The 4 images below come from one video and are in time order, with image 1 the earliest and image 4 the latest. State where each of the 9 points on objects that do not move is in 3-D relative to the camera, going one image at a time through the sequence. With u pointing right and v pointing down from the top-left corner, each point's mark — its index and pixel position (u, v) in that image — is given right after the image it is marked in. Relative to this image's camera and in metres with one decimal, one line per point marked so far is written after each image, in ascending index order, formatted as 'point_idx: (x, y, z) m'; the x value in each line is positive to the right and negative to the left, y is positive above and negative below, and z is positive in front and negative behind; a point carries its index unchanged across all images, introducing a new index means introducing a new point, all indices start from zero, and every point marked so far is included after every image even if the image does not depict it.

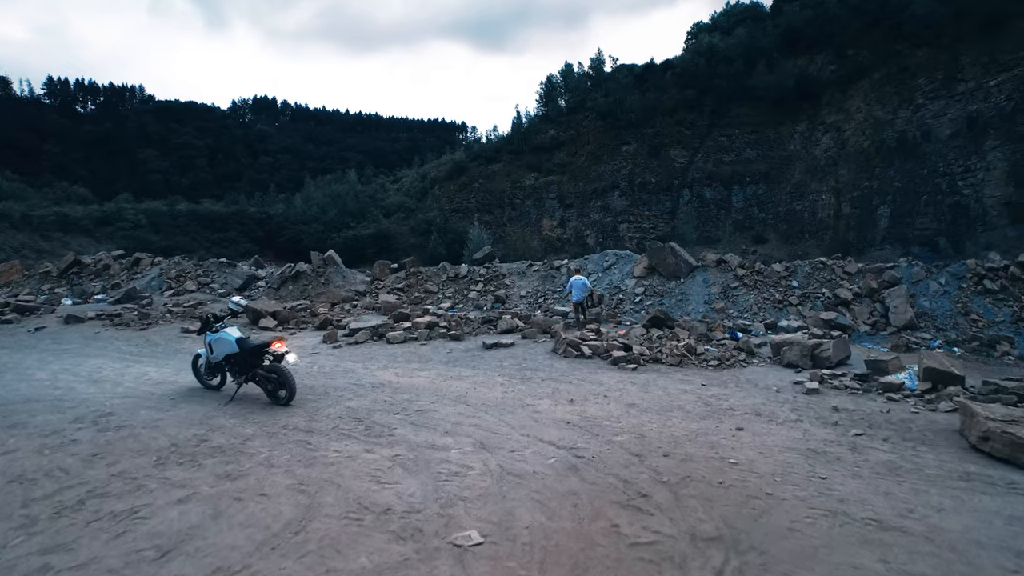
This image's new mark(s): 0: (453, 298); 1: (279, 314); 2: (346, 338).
0: (-1.5, -0.3, +17.2) m
1: (-4.7, -0.5, +13.3) m
2: (-3.0, -0.9, +11.8) m
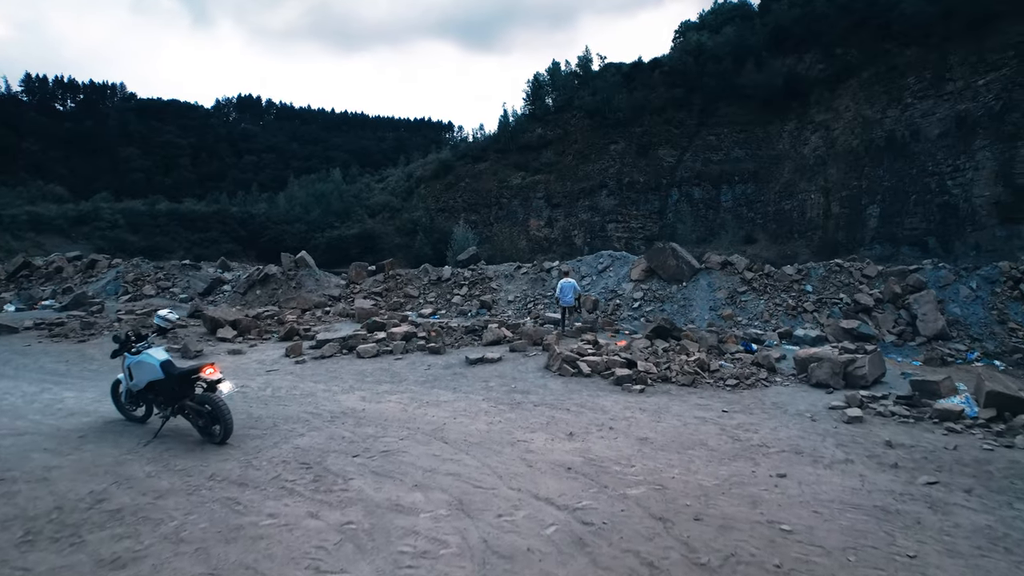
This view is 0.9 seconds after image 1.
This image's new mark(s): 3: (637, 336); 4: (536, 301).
0: (-1.8, -0.4, +15.9) m
1: (-4.9, -0.6, +11.9) m
2: (-3.2, -1.0, +10.5) m
3: (+2.0, -0.8, +10.8) m
4: (+0.5, -0.3, +15.1) m
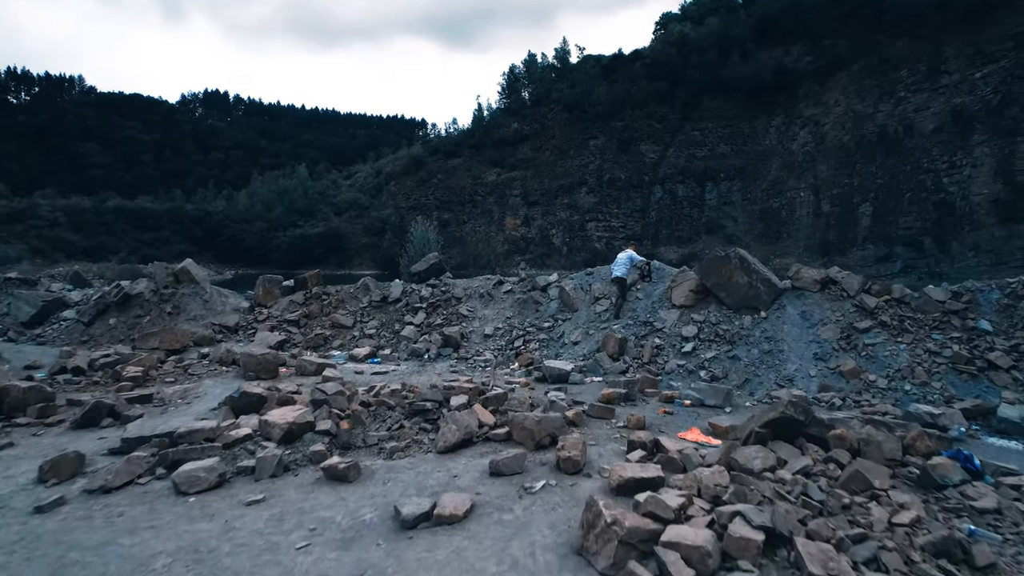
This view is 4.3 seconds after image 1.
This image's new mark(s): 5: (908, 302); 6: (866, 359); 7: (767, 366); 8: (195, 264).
0: (-2.2, -0.8, +10.8) m
1: (-5.1, -1.1, +6.7) m
2: (-3.3, -1.4, +5.3) m
3: (+1.9, -1.2, +5.8) m
4: (+0.2, -0.7, +10.1) m
5: (+4.8, -0.2, +8.1) m
6: (+4.0, -0.8, +7.5) m
7: (+3.0, -0.9, +7.8) m
8: (-5.7, +0.4, +11.8) m
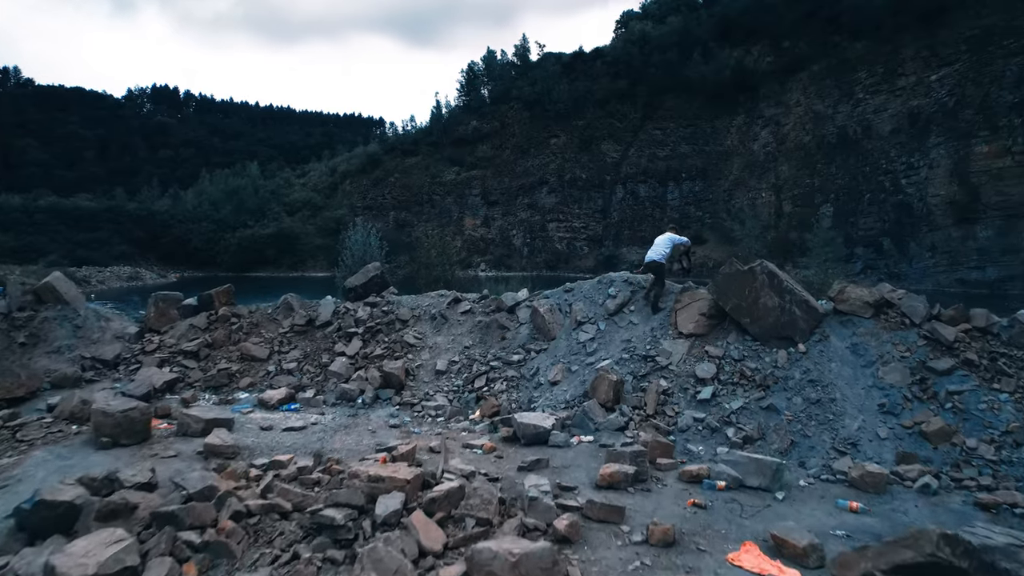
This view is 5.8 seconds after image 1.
0: (-2.7, -1.1, +8.4) m
1: (-5.4, -1.4, +4.1) m
2: (-3.5, -1.7, +2.9) m
3: (+1.7, -1.5, +3.6) m
4: (-0.3, -1.0, +7.9) m
5: (+4.5, -0.4, +6.1) m
6: (+3.7, -1.1, +5.5) m
7: (+2.7, -1.2, +5.7) m
8: (-6.2, +0.1, +9.2) m
